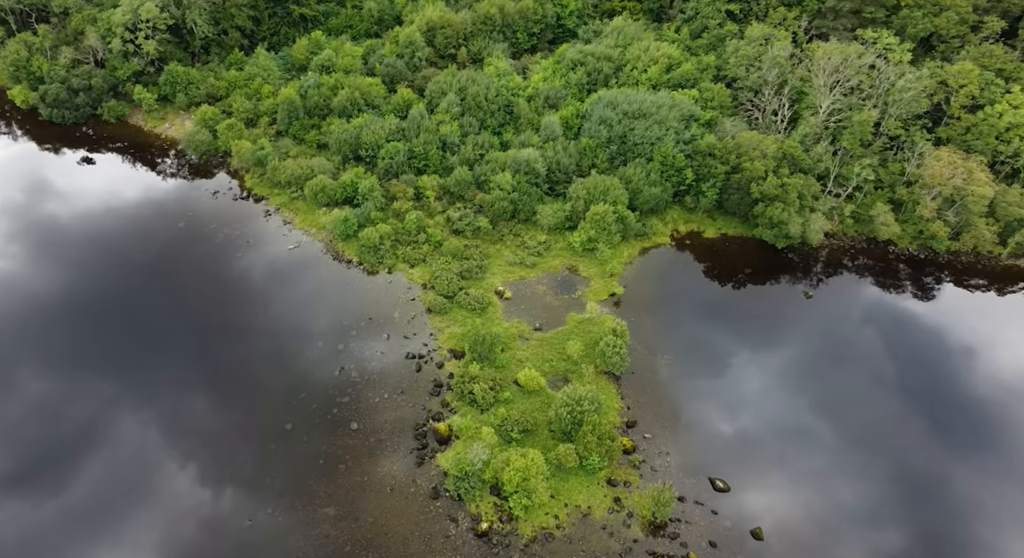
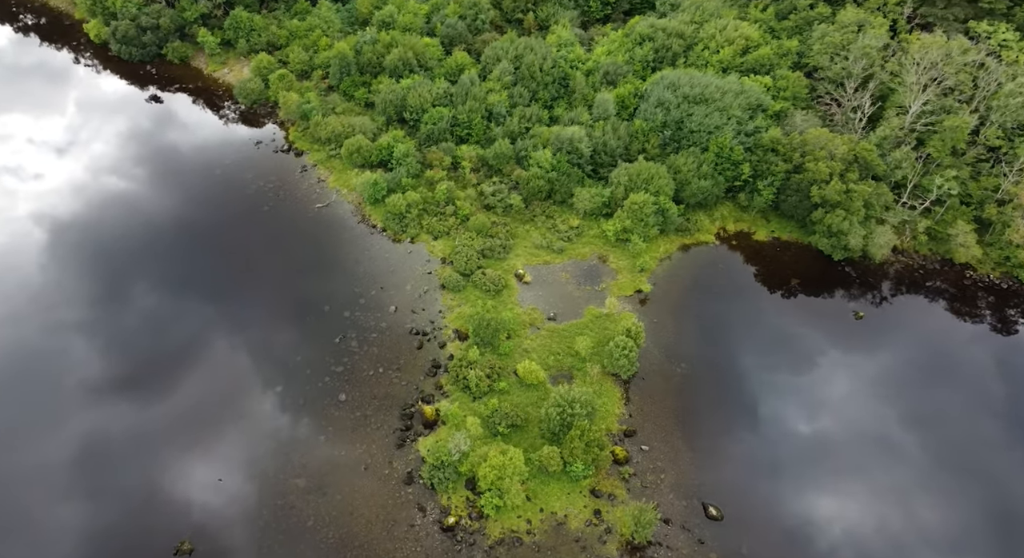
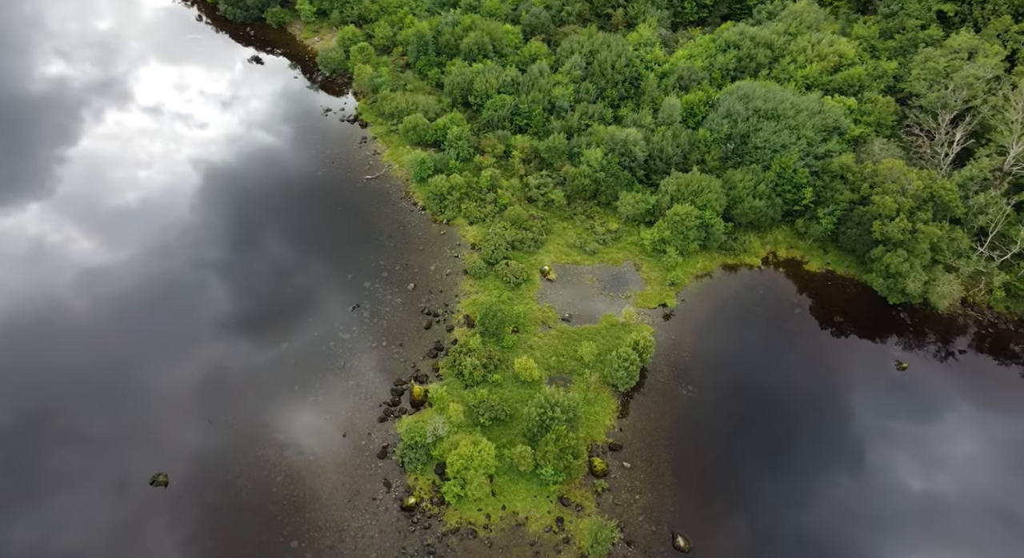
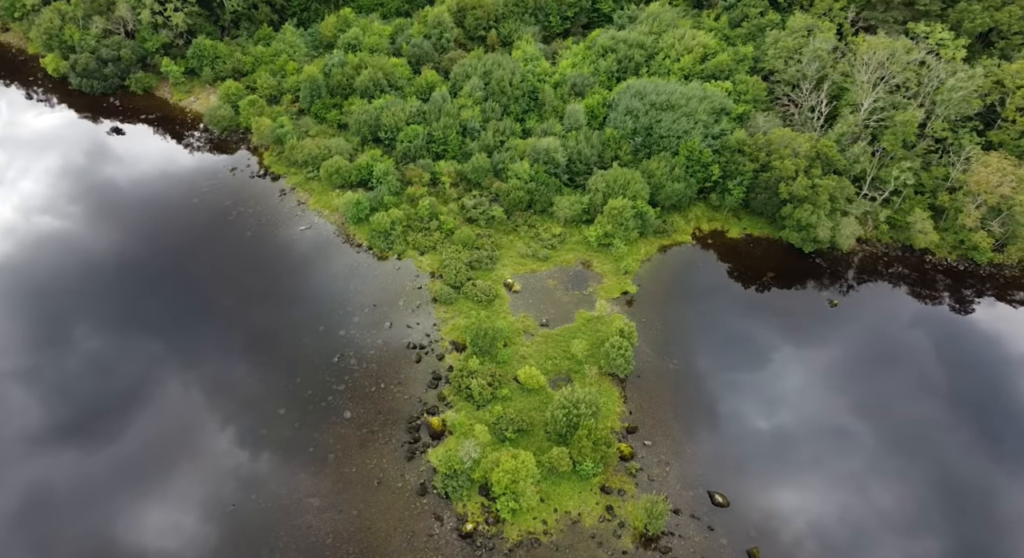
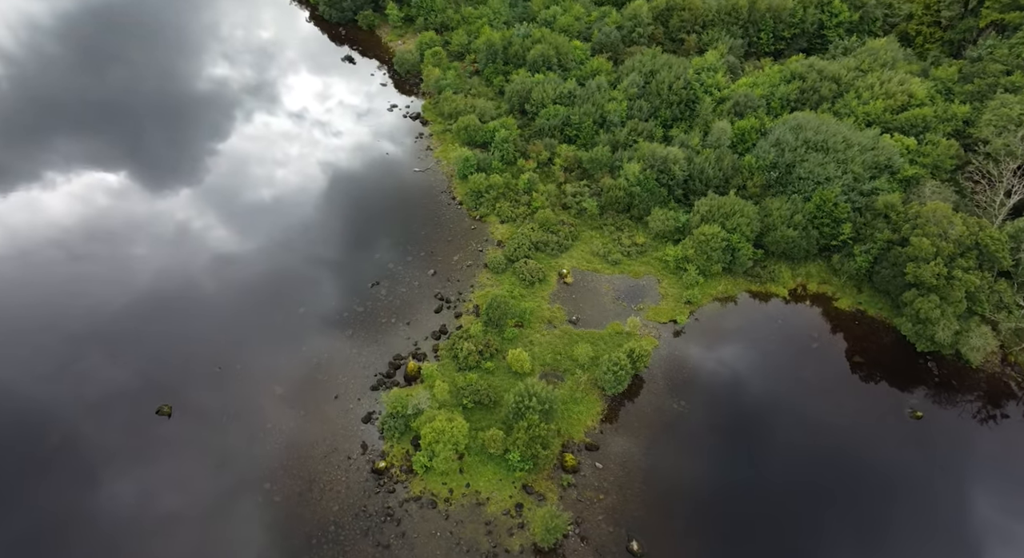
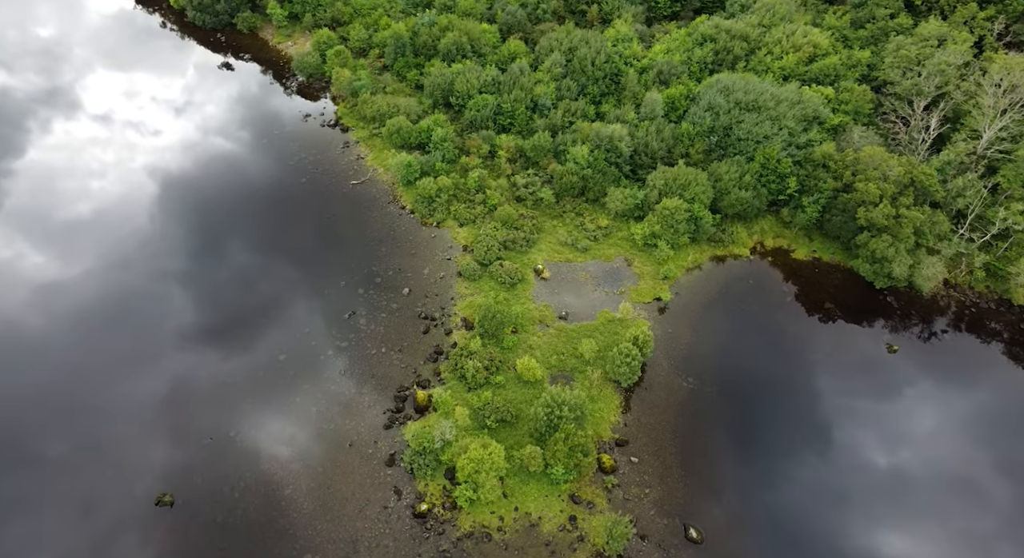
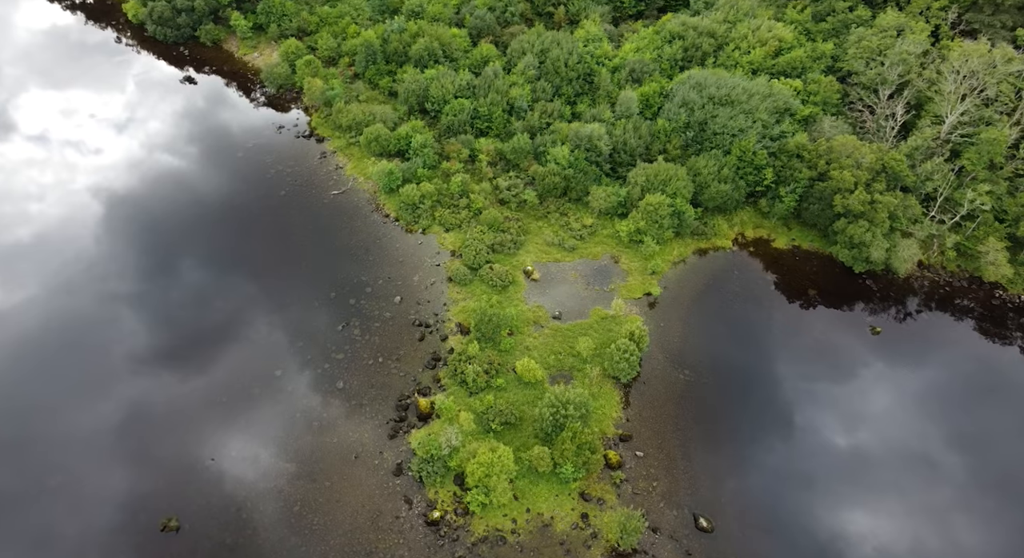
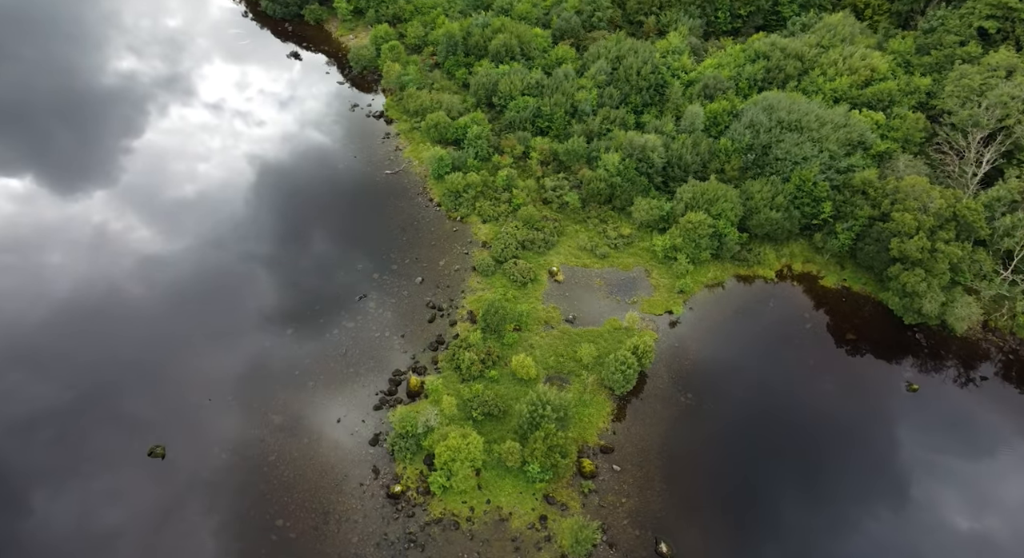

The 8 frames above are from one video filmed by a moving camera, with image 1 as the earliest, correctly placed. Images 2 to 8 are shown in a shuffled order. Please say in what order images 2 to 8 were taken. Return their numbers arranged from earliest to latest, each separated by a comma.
4, 2, 7, 6, 3, 8, 5
